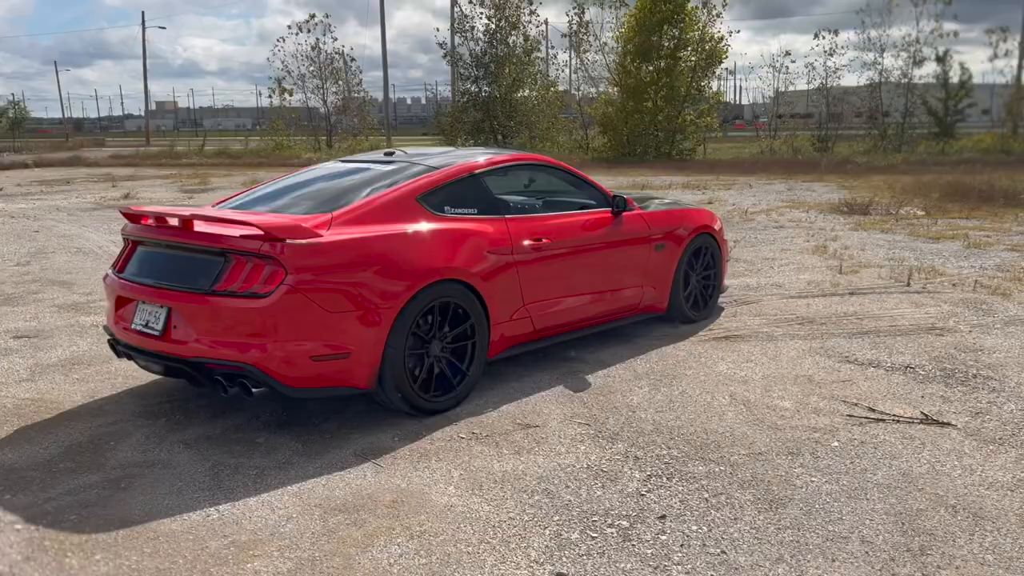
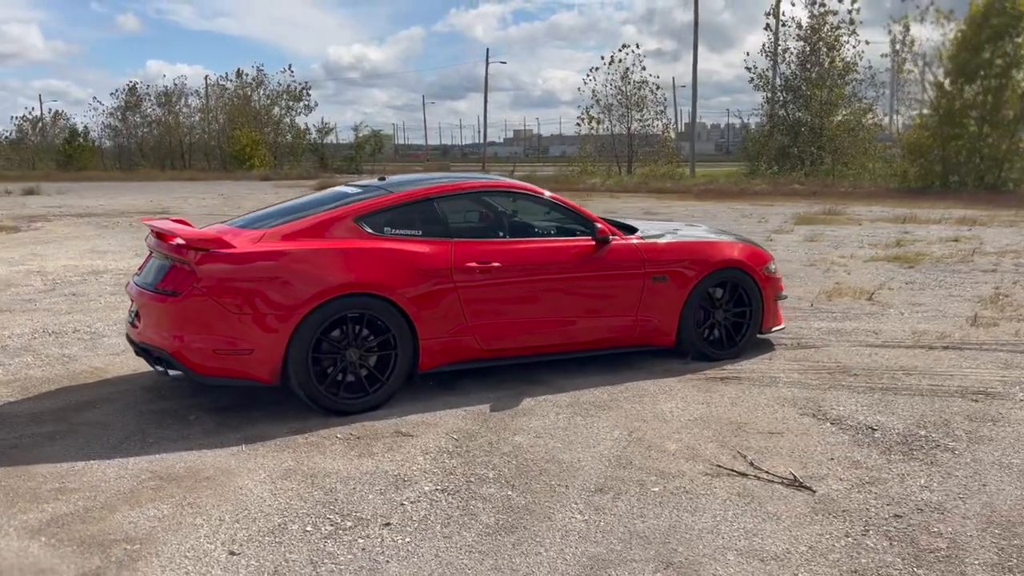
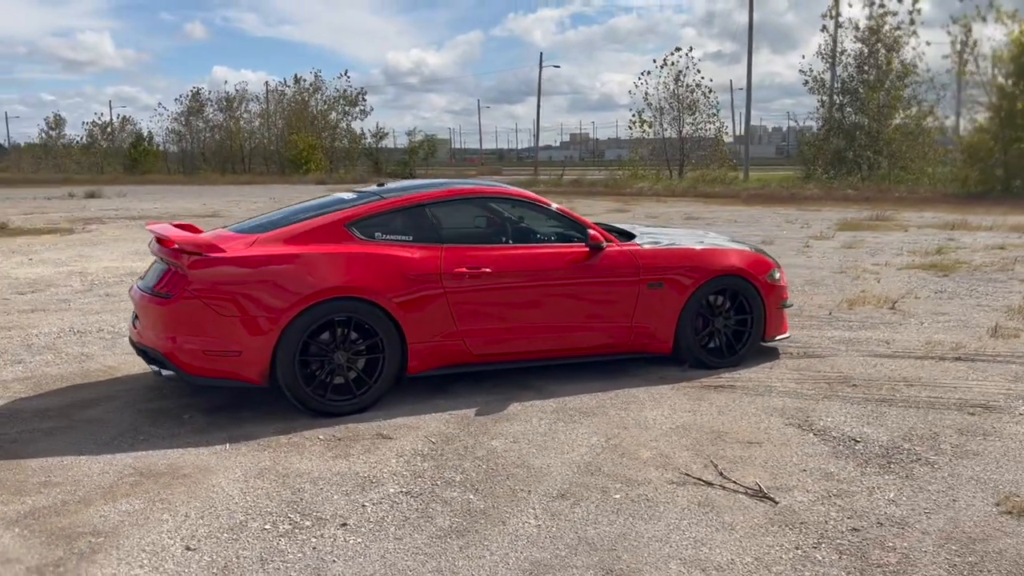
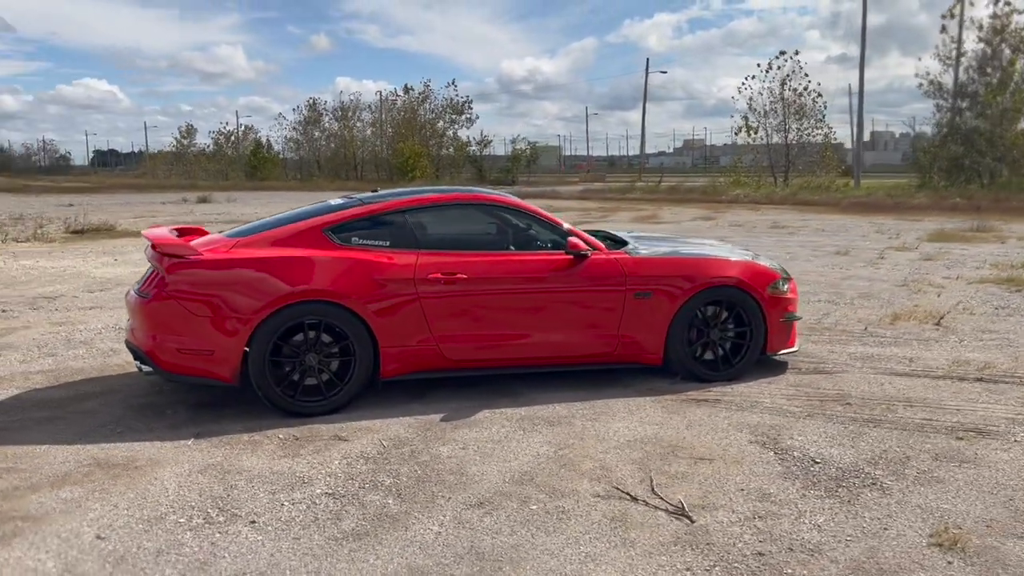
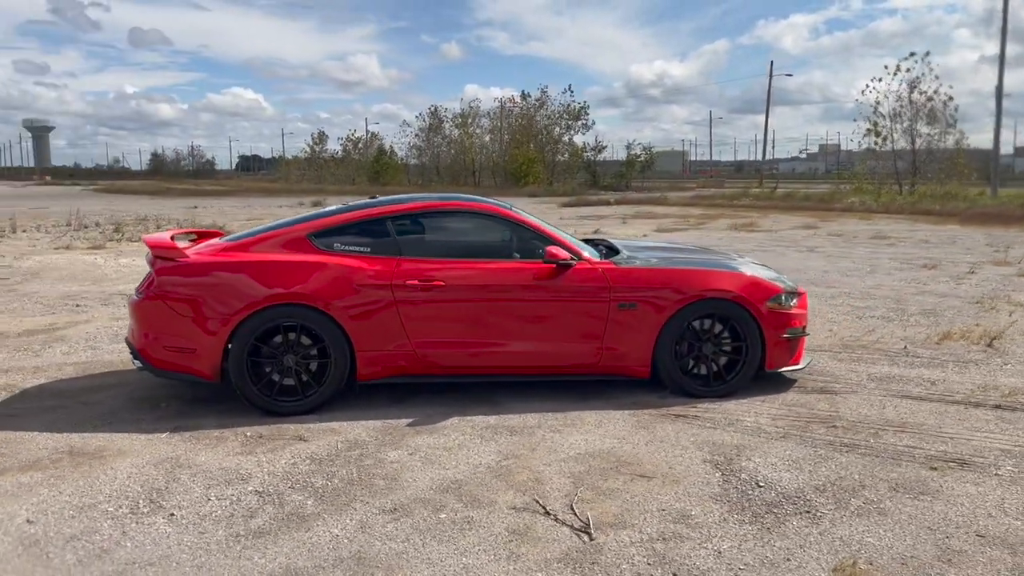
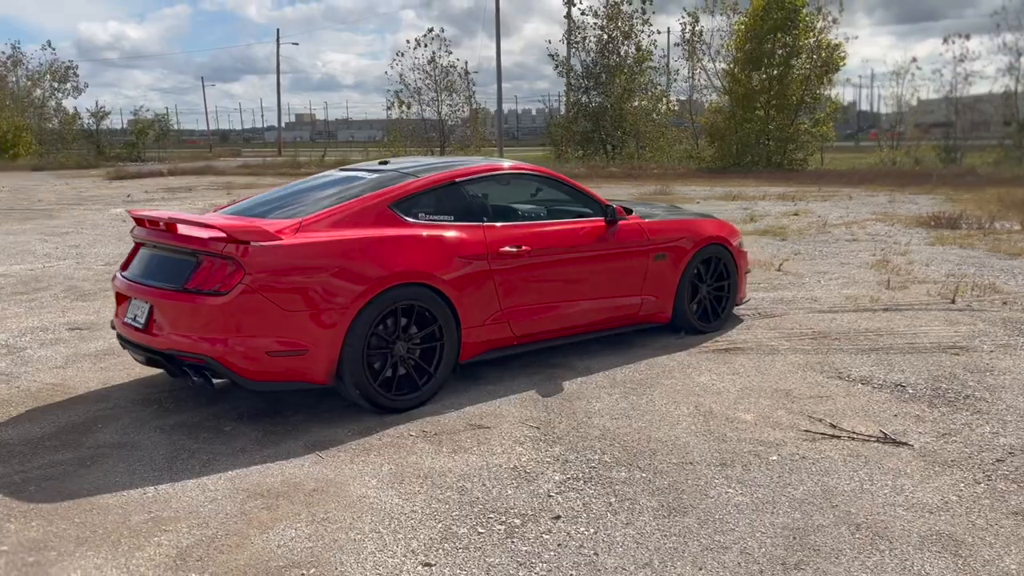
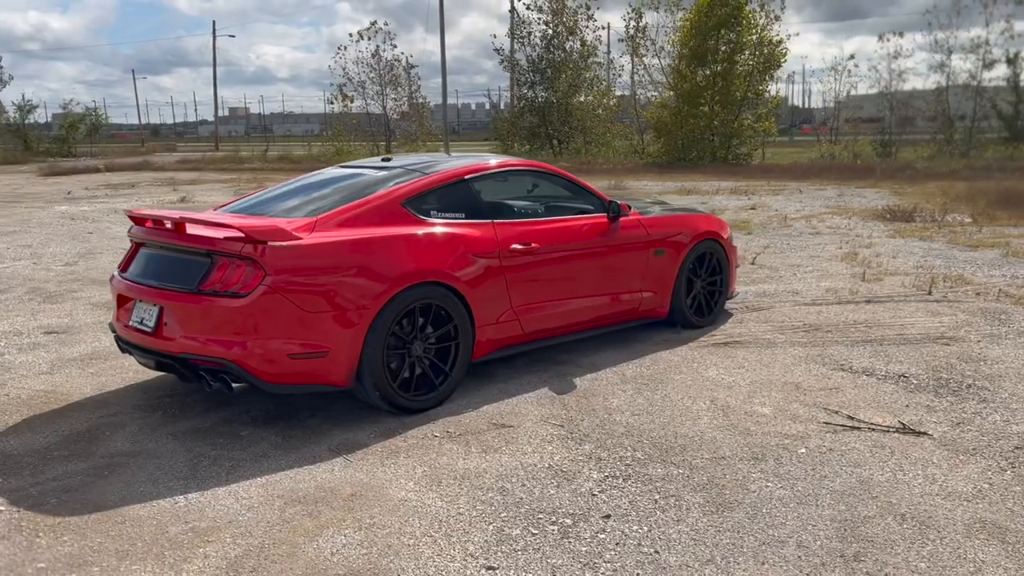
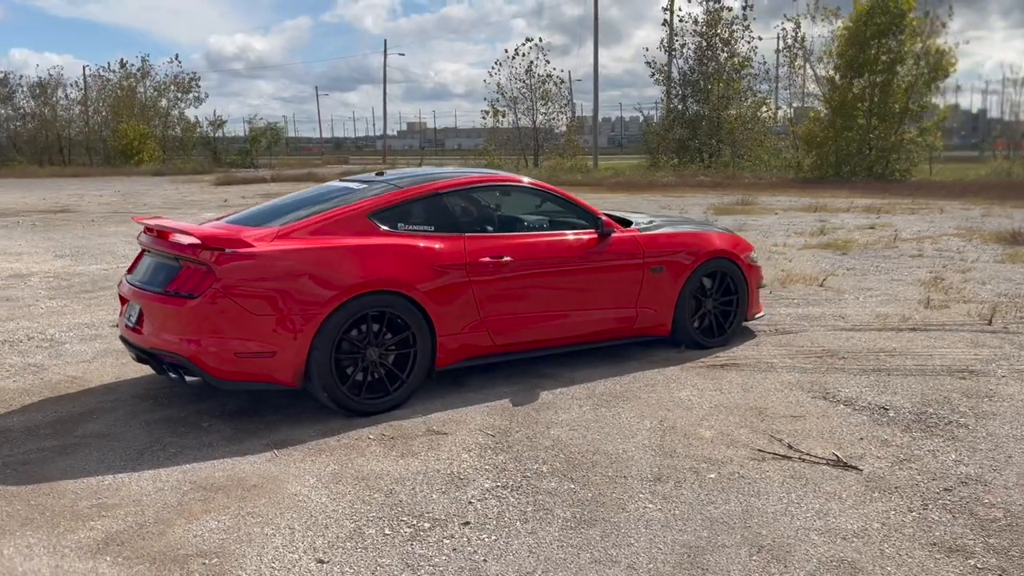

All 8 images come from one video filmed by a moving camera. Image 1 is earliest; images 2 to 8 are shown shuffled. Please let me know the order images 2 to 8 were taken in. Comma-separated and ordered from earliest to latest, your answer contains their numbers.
7, 6, 8, 2, 3, 4, 5
